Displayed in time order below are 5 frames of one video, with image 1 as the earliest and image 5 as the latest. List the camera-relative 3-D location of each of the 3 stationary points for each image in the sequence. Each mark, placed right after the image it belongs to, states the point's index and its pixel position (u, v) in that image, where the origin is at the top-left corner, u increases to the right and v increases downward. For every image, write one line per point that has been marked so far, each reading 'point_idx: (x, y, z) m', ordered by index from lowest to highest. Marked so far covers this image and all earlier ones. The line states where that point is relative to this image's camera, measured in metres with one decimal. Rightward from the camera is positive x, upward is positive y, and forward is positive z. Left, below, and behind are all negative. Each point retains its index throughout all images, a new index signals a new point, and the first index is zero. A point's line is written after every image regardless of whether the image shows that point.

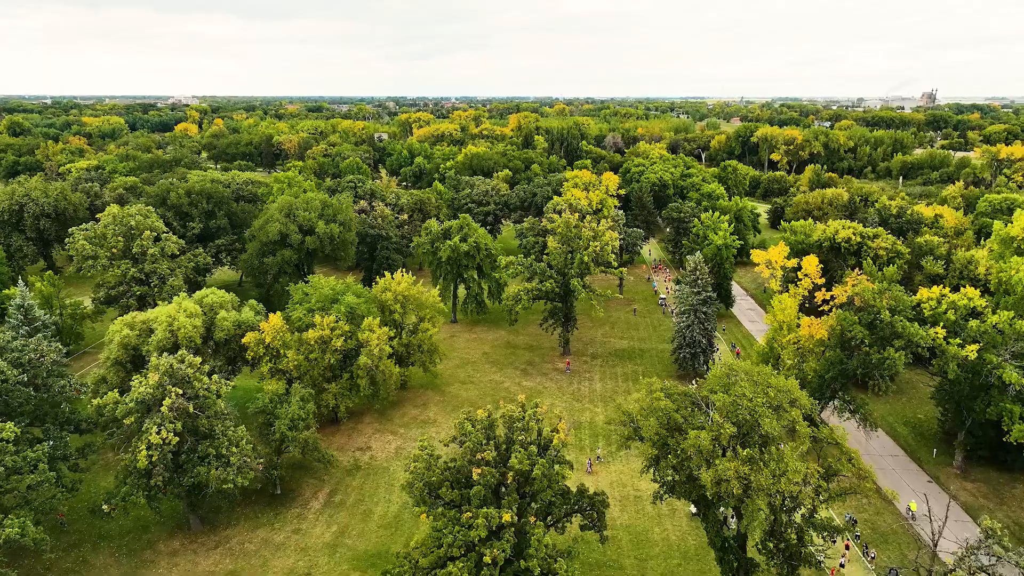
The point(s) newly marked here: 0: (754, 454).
0: (+4.5, -3.1, +16.6) m
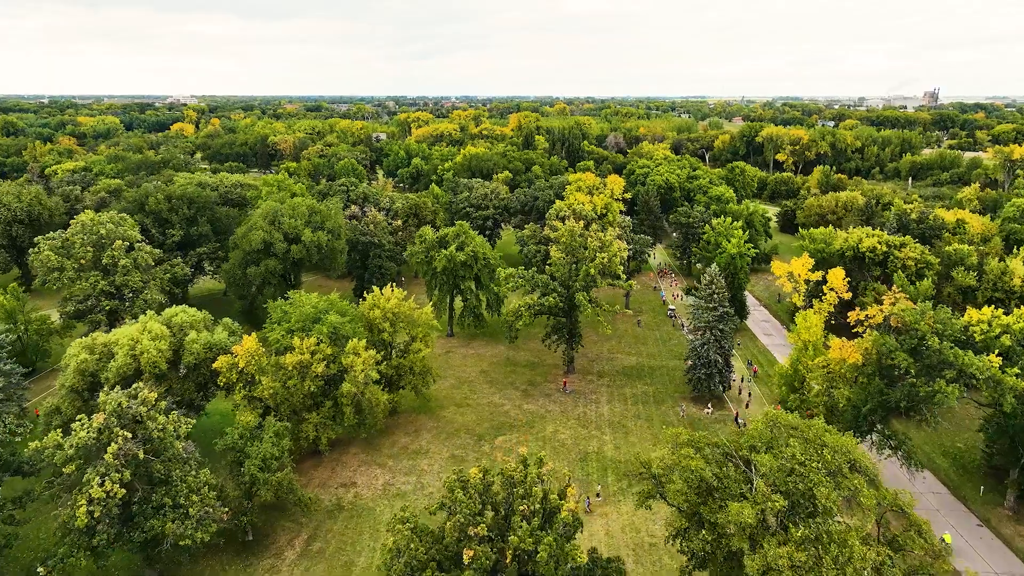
0: (+4.5, -3.7, +13.5) m
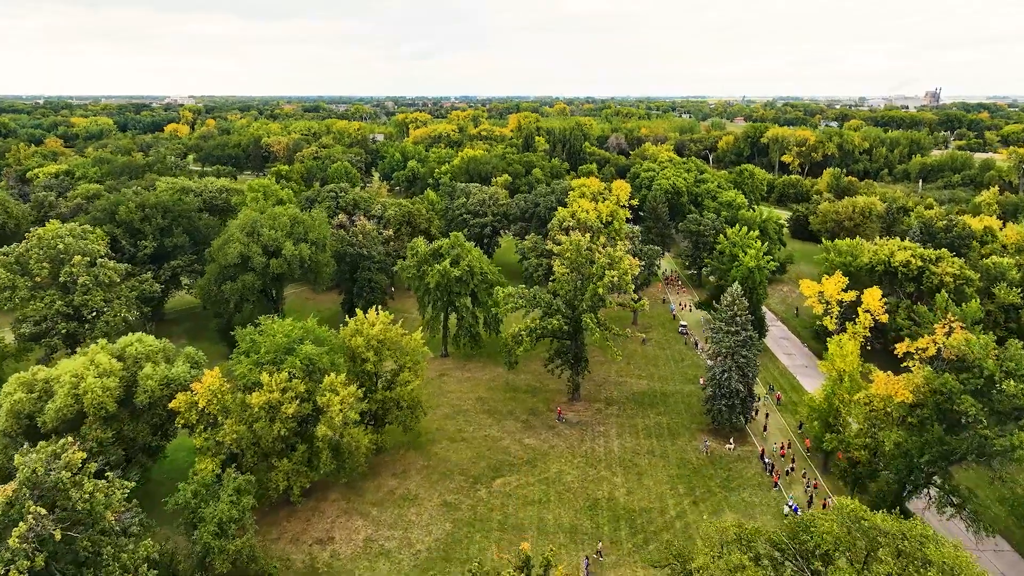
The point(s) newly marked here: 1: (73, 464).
0: (+4.5, -4.5, +9.9) m
1: (-8.8, -3.5, +17.9) m
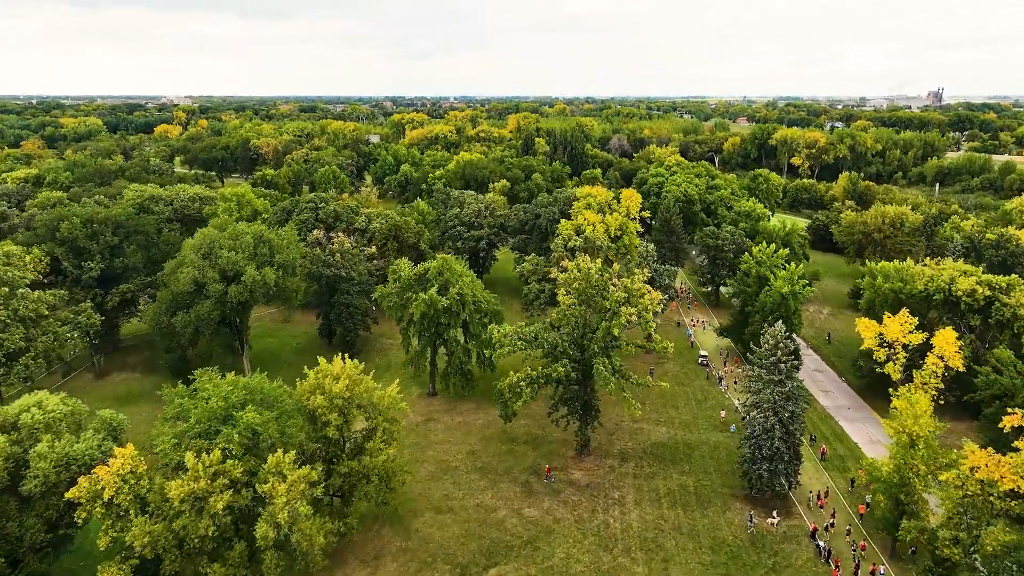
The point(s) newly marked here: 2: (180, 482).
0: (+4.4, -5.7, +4.4) m
1: (-8.9, -4.7, +12.4) m
2: (-7.0, -4.1, +19.1) m
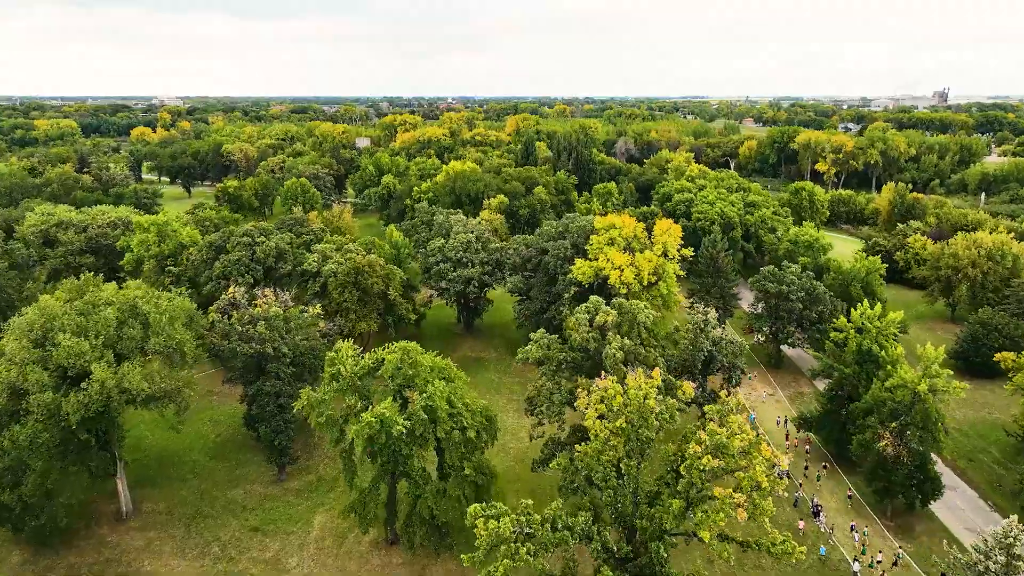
0: (+4.4, -8.3, -8.0) m
1: (-8.9, -7.4, 0.0) m
2: (-7.1, -6.8, +6.6) m
